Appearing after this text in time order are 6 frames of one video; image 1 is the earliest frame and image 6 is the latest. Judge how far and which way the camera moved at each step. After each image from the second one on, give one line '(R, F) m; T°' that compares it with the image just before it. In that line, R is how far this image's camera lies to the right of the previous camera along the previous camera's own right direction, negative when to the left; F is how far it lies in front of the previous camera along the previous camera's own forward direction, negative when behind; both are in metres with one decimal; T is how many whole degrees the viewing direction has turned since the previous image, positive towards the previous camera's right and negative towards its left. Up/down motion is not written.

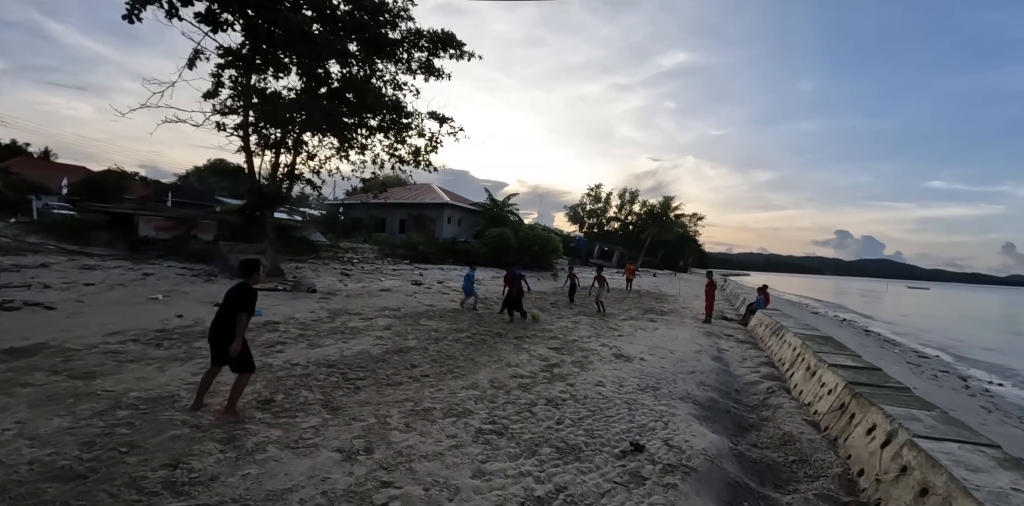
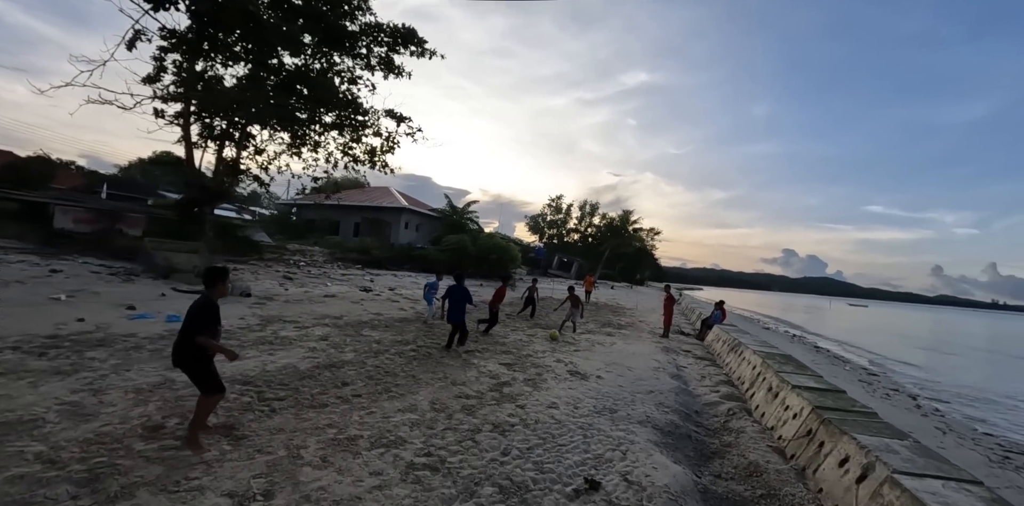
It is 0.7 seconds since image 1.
(+0.2, +0.6) m; +5°
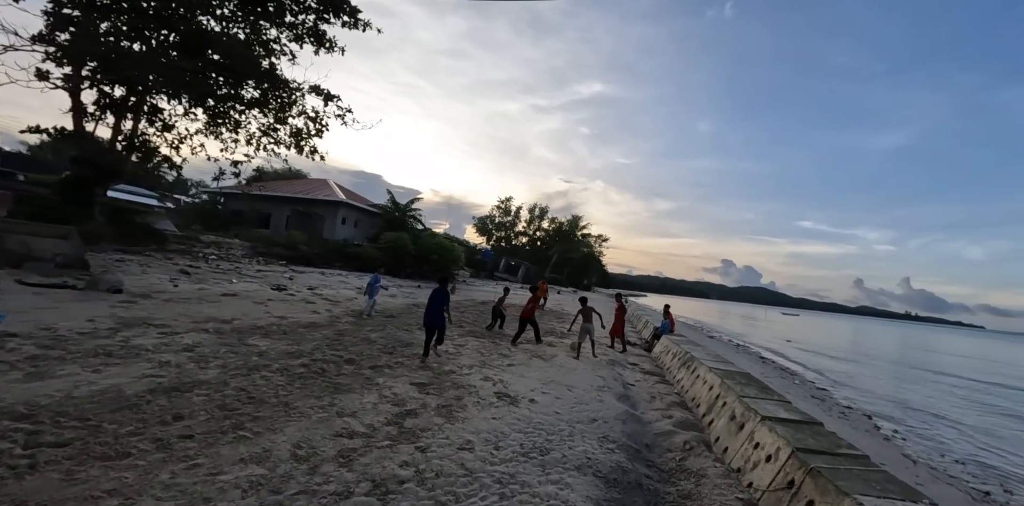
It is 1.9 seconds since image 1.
(+0.5, +1.4) m; +7°
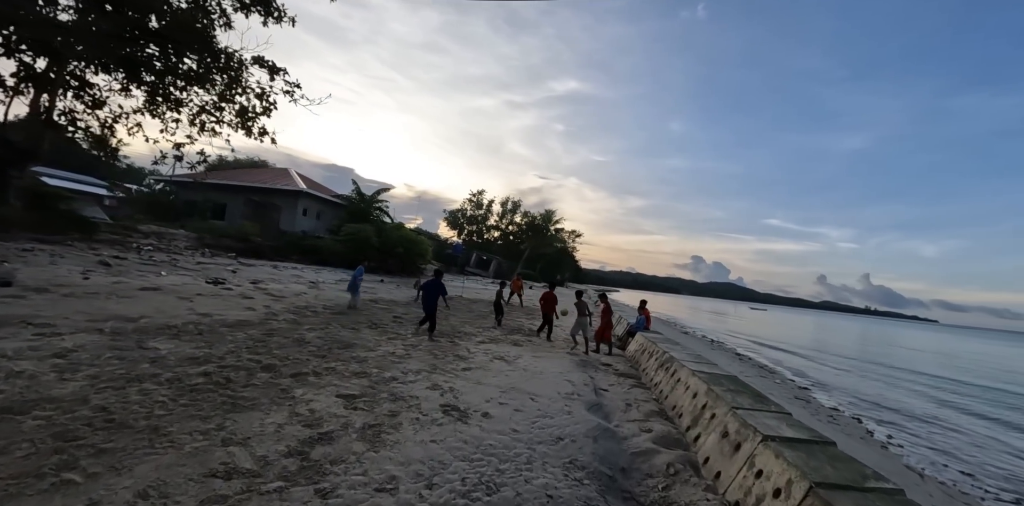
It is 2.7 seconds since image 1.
(+0.3, +1.1) m; +4°
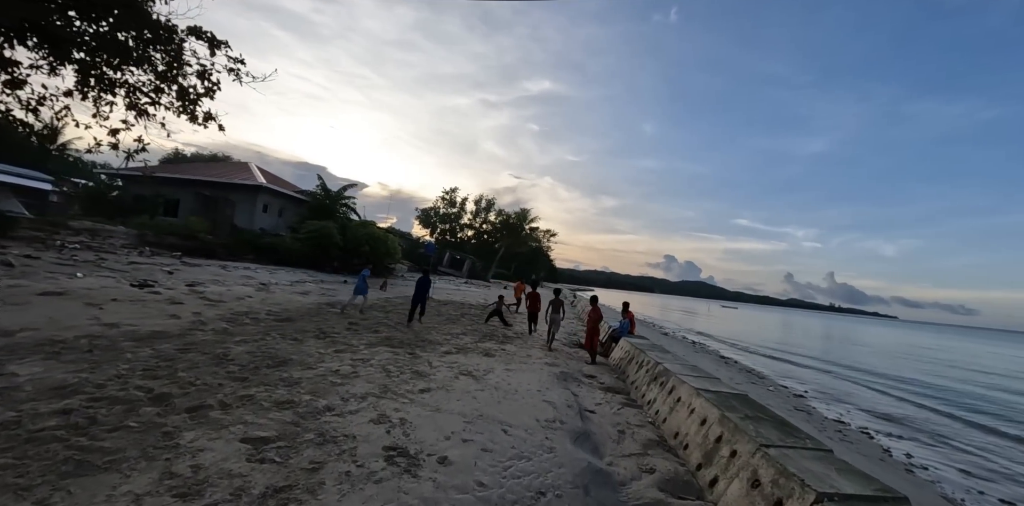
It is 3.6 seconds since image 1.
(+0.1, +1.1) m; +3°
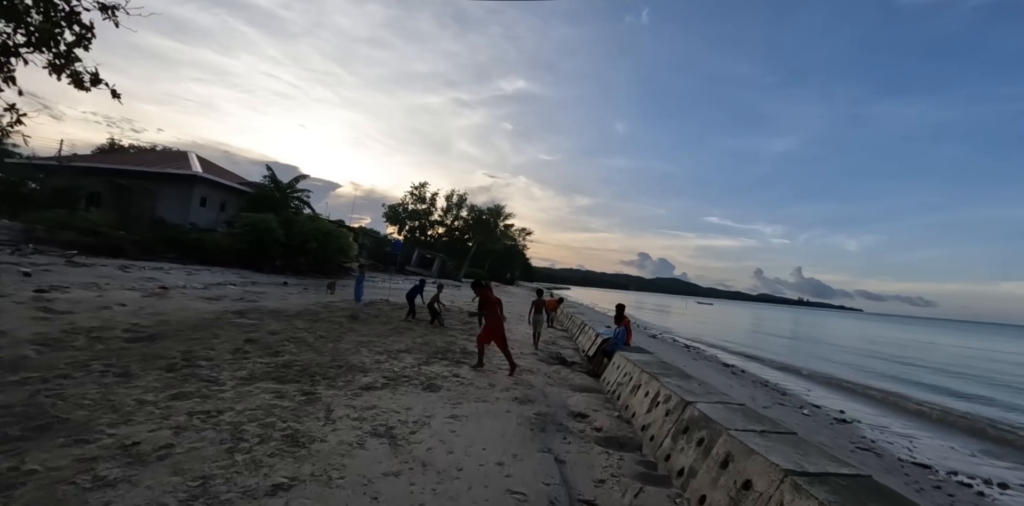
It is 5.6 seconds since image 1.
(+0.3, +2.5) m; +4°
